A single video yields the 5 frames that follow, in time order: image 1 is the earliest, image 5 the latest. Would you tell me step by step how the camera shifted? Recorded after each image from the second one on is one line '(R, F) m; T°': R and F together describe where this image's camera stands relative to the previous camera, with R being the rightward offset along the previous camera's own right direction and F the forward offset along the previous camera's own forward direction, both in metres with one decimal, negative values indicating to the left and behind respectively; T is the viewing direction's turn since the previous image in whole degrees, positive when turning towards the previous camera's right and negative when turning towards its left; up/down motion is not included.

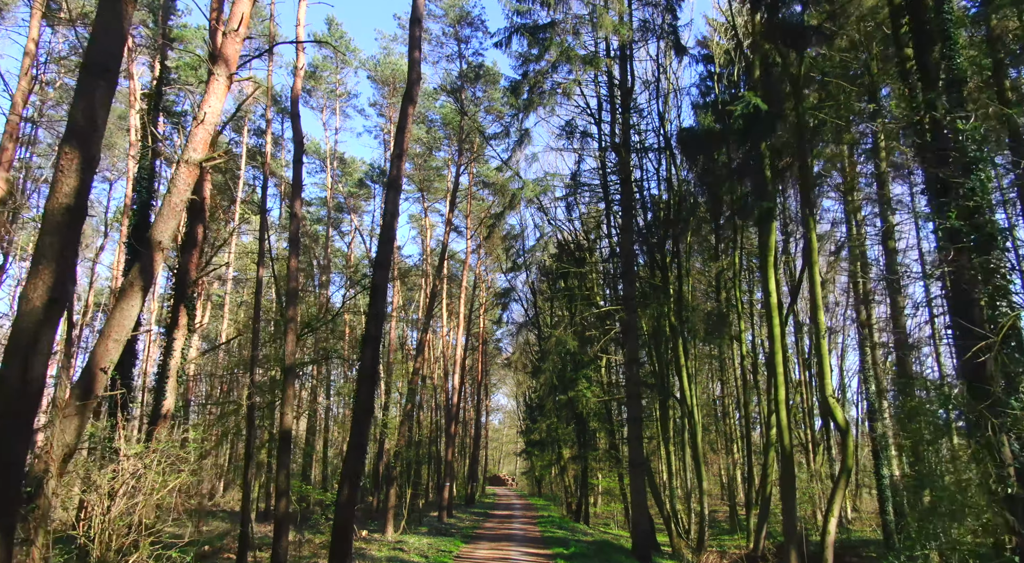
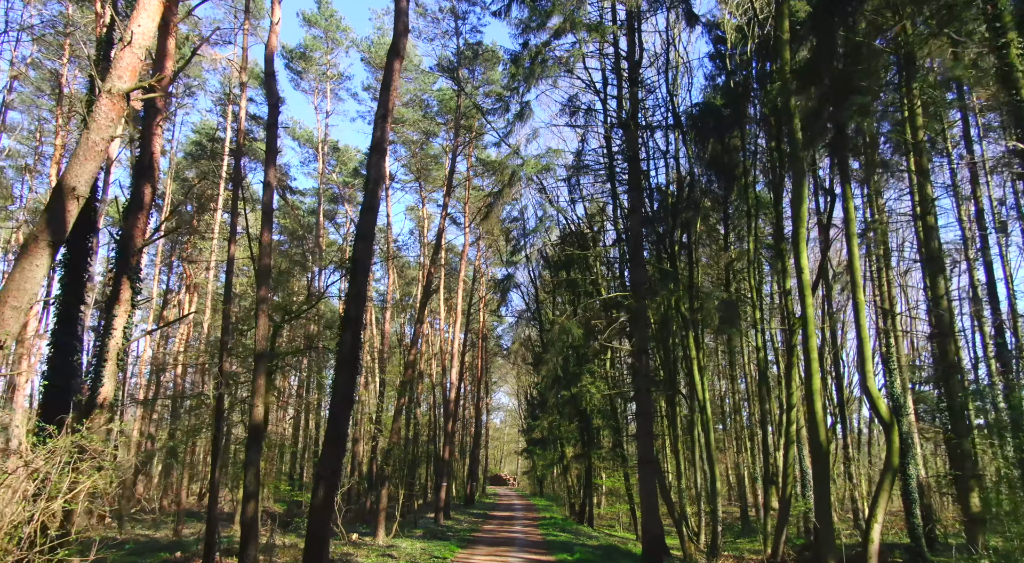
(0.0, +0.9) m; 0°
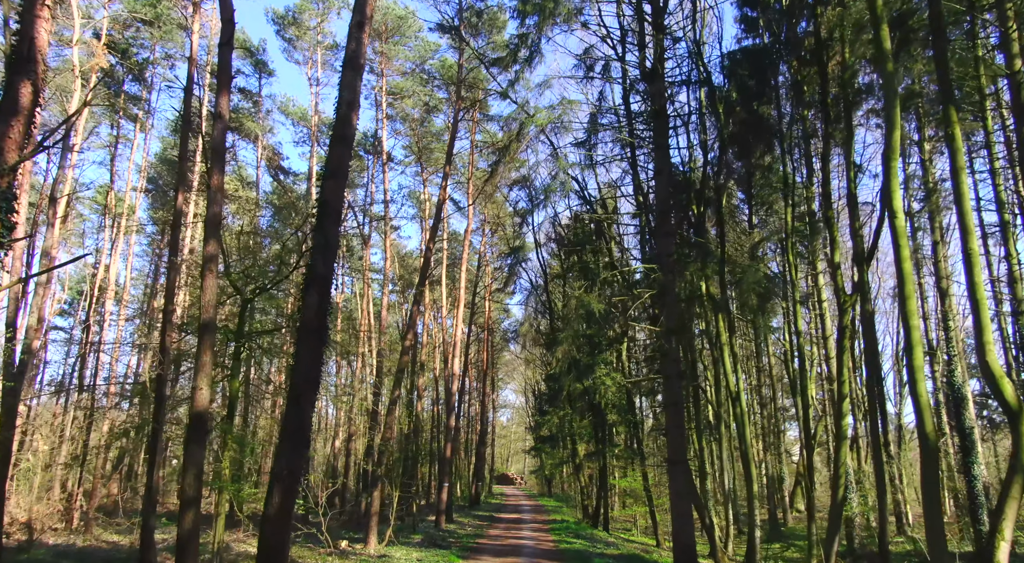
(0.0, +1.5) m; 0°
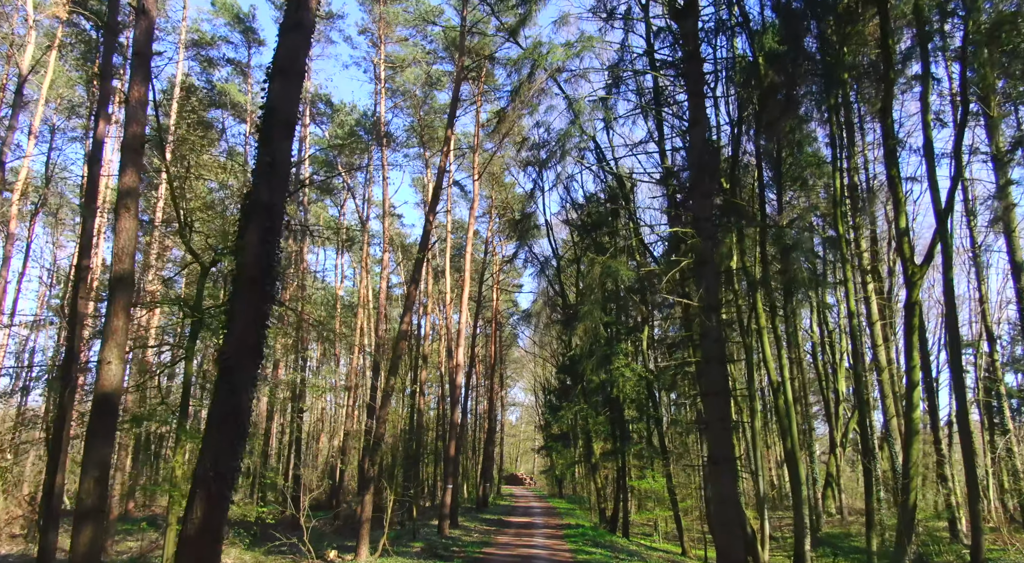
(0.0, +1.4) m; -1°
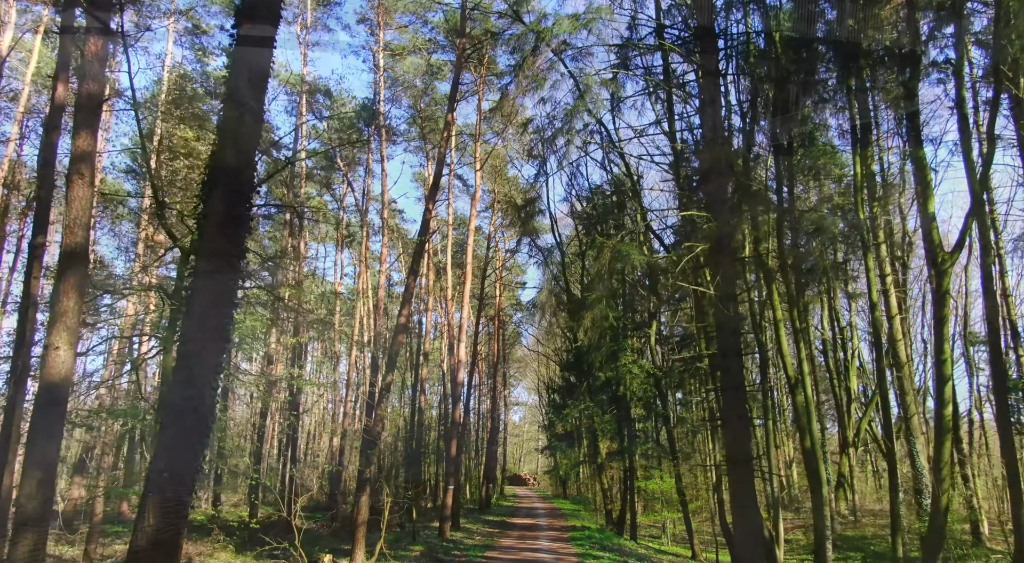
(0.0, +0.5) m; 0°
